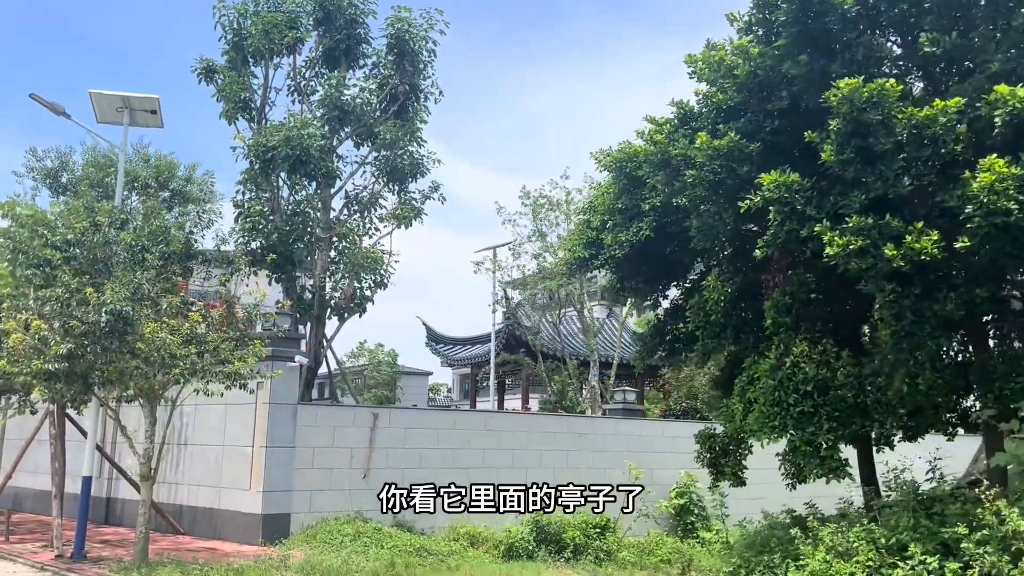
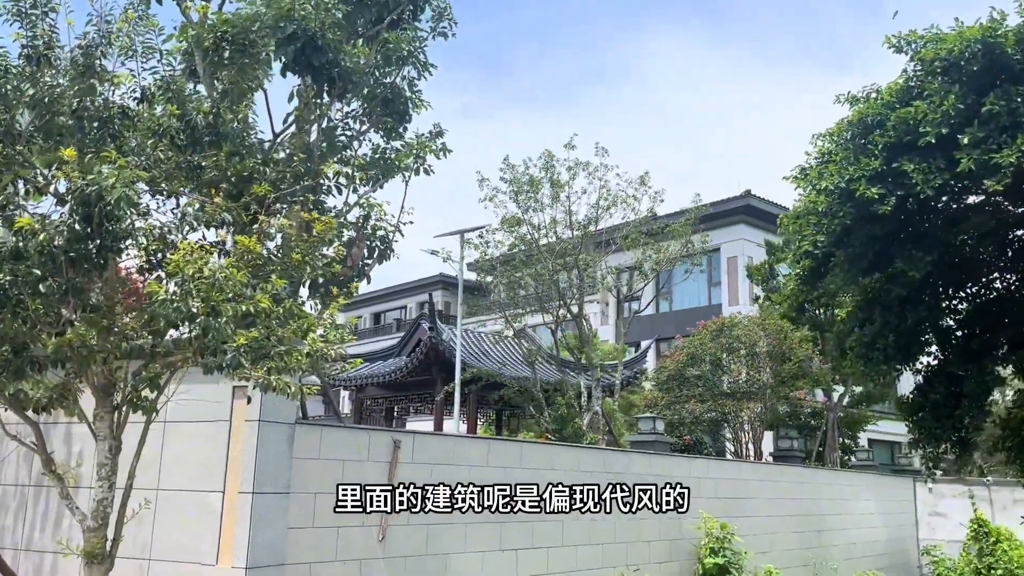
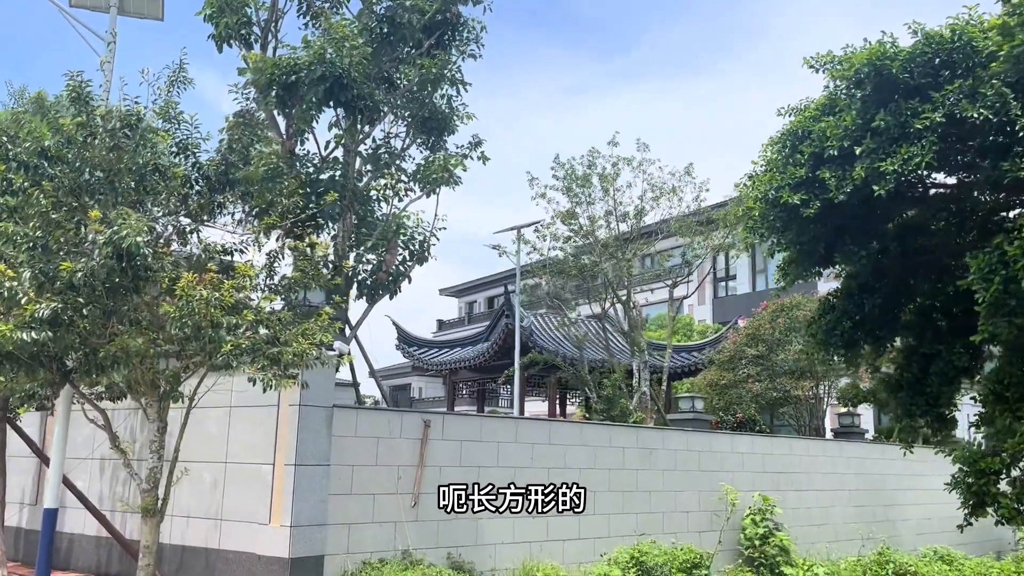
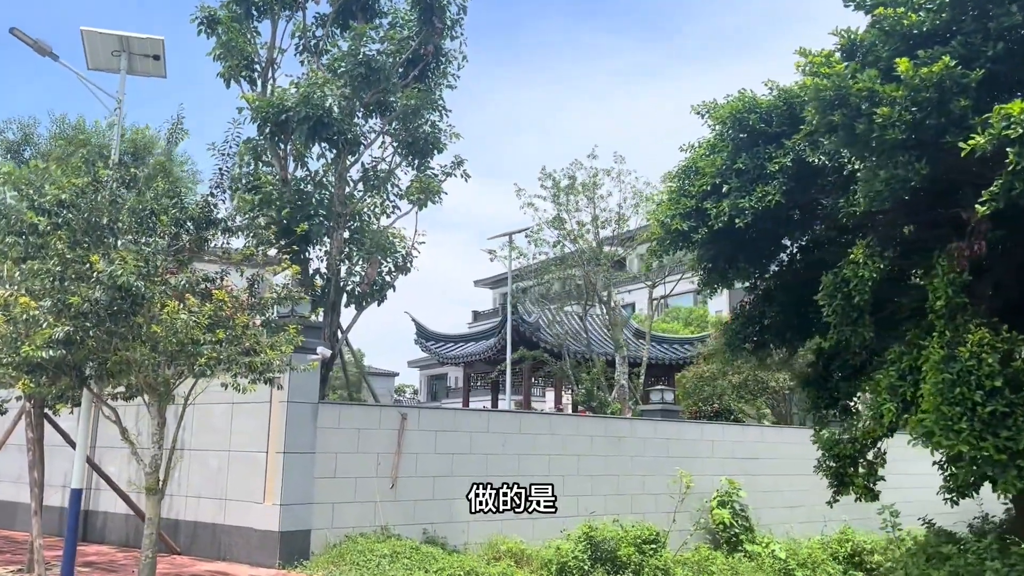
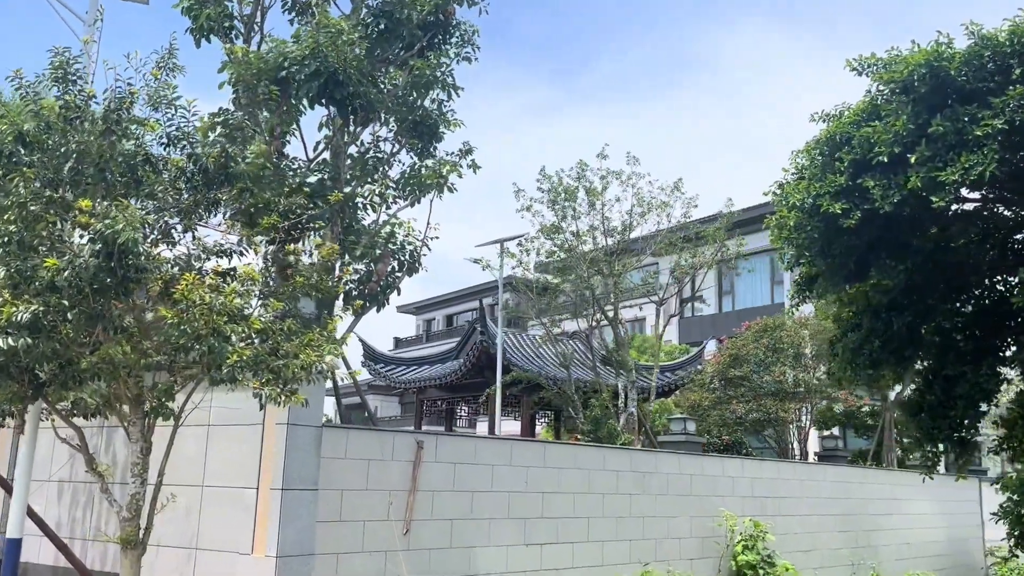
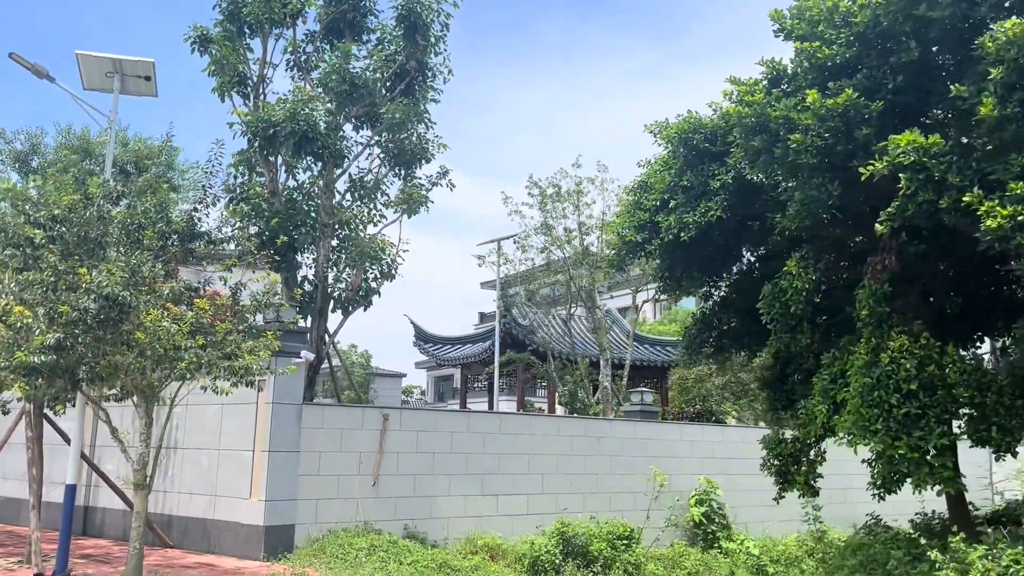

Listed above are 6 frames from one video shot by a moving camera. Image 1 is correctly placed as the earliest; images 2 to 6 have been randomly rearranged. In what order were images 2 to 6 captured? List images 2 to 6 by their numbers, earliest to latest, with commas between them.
6, 4, 3, 5, 2
